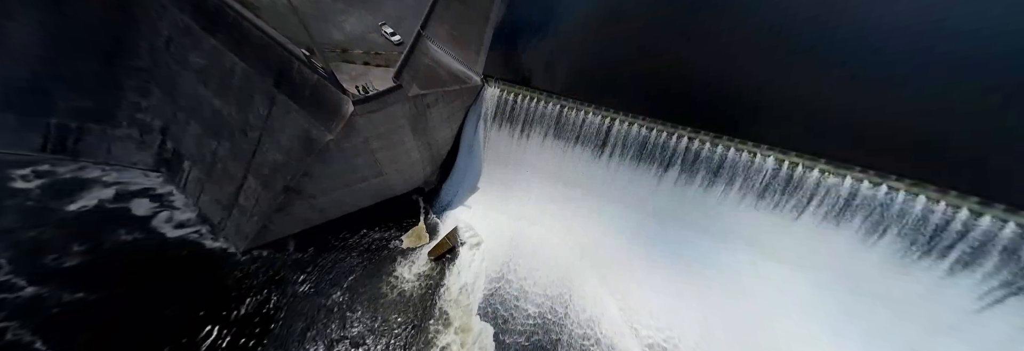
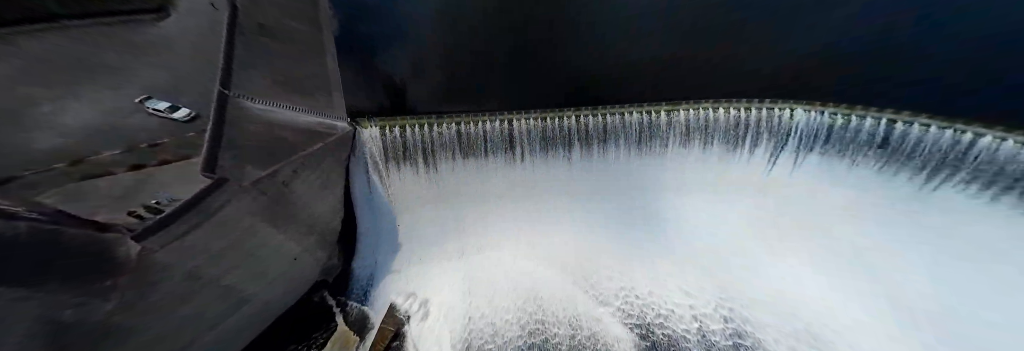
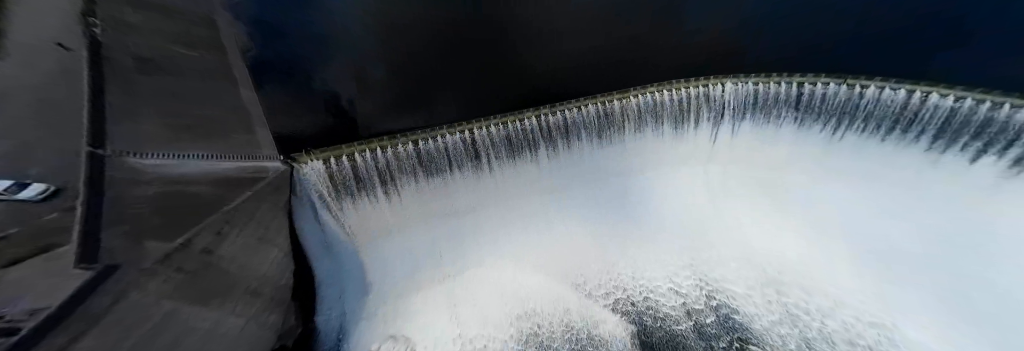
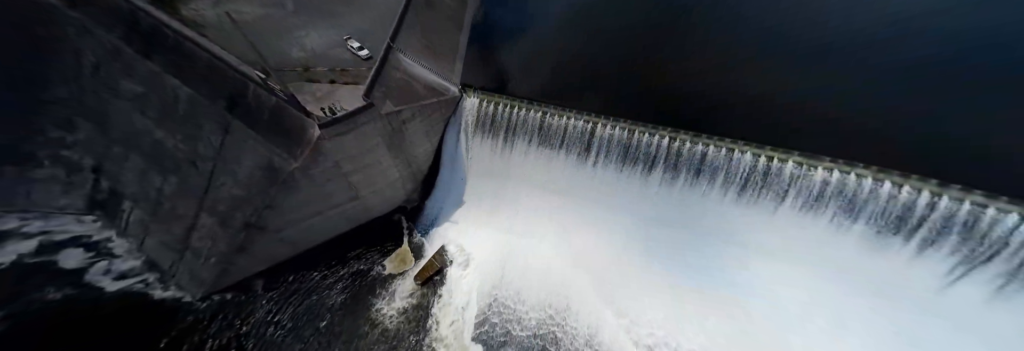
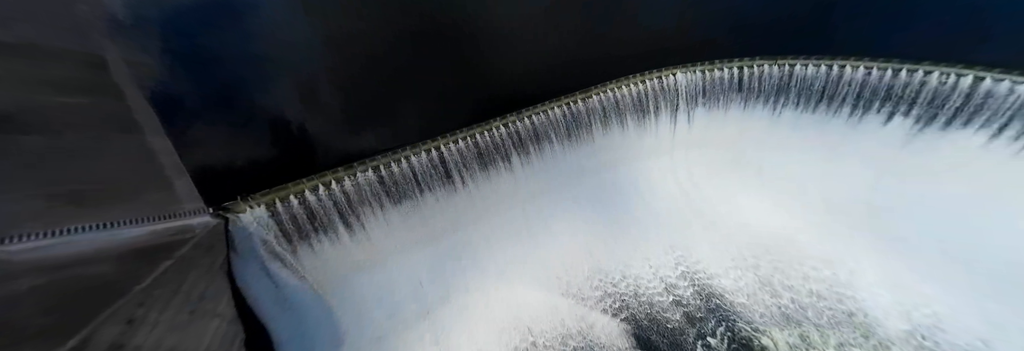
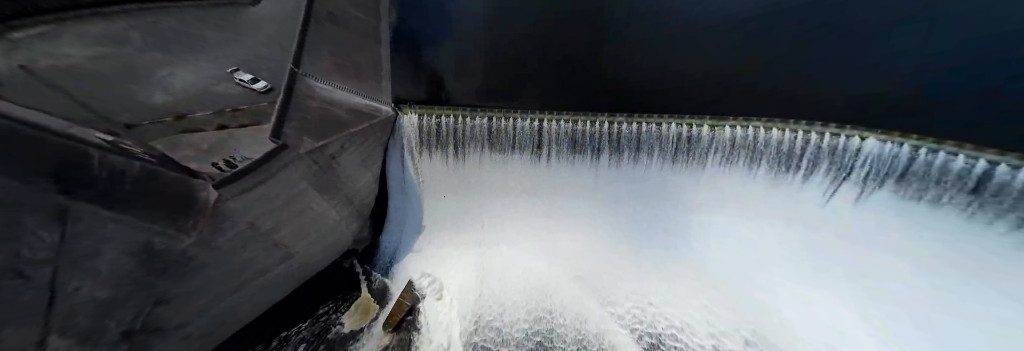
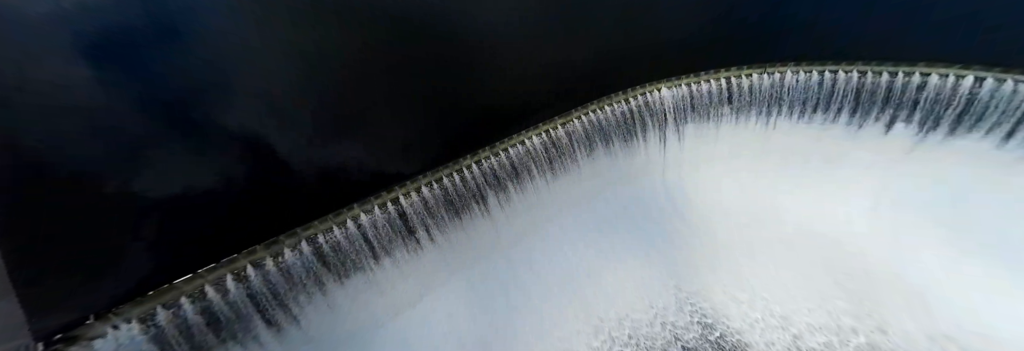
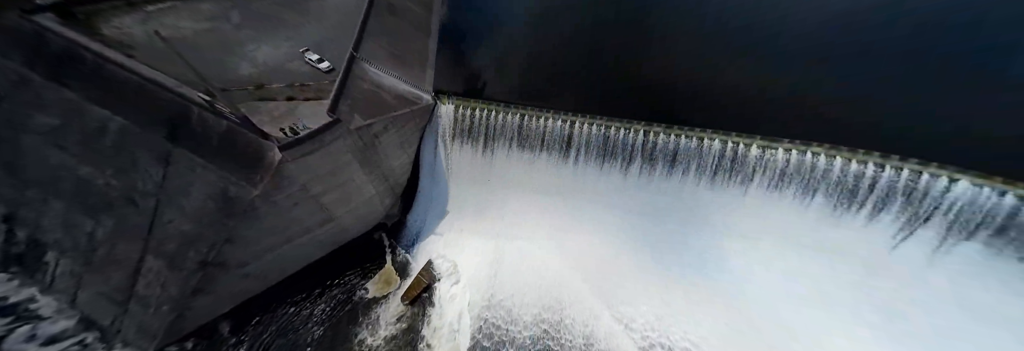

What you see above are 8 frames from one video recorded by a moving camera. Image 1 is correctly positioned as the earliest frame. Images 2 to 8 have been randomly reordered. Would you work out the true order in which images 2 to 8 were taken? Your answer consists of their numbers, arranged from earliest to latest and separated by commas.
4, 8, 6, 2, 3, 5, 7
